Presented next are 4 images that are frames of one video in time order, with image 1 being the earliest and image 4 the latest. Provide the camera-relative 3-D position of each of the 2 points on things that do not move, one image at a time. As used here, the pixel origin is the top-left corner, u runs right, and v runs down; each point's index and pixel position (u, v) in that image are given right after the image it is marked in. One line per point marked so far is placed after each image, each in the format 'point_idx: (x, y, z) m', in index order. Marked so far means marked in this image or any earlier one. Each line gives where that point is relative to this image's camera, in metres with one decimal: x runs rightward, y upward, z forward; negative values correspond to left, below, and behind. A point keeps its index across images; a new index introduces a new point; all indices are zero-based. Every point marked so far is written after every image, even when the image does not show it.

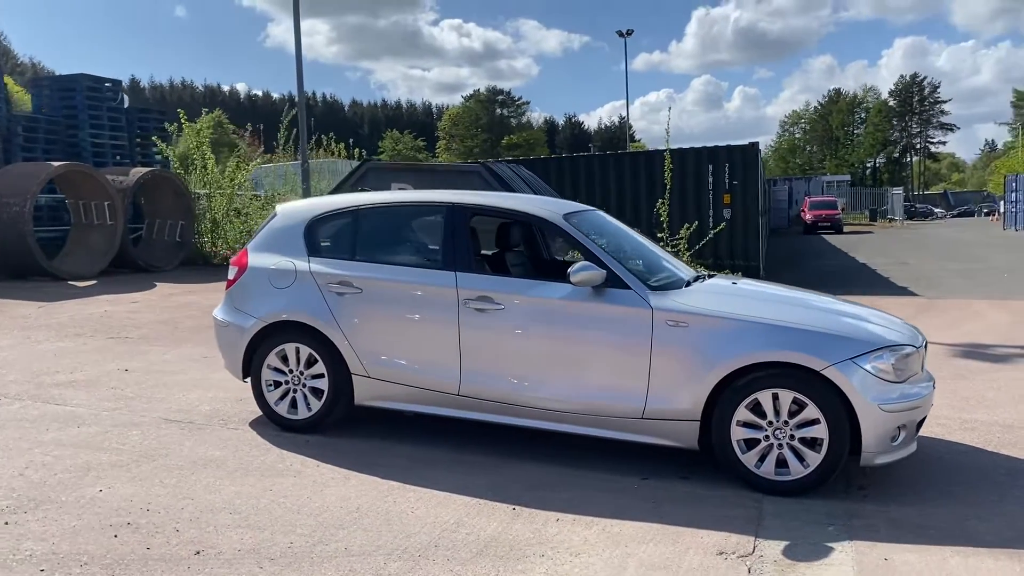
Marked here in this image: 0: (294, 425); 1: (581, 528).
0: (-1.4, -0.9, +5.8) m
1: (+0.3, -1.2, +4.3) m
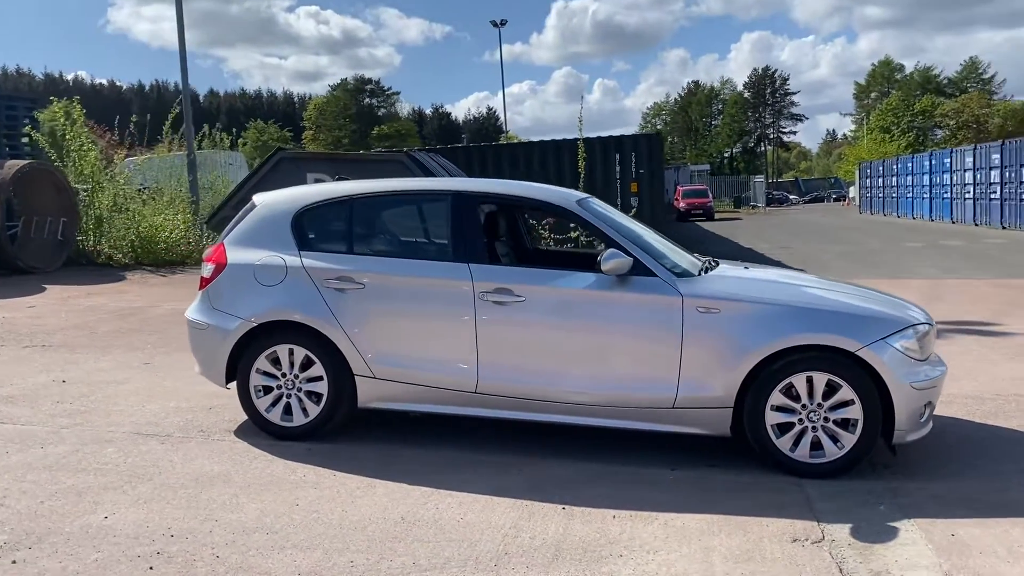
0: (-1.3, -0.9, +5.4) m
1: (+0.6, -1.1, +4.2) m
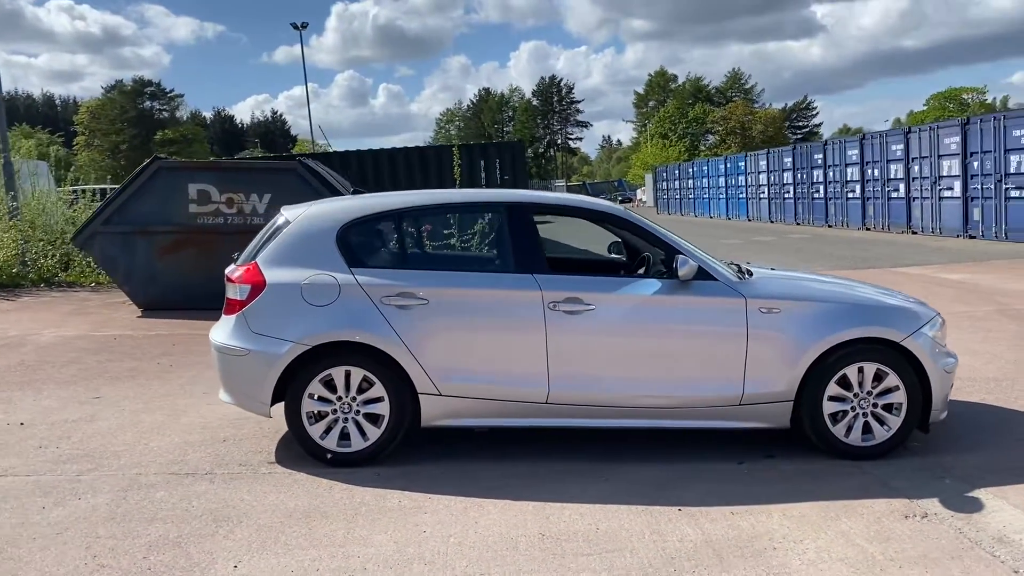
0: (-0.9, -1.0, +5.1) m
1: (+1.2, -1.1, +4.4) m
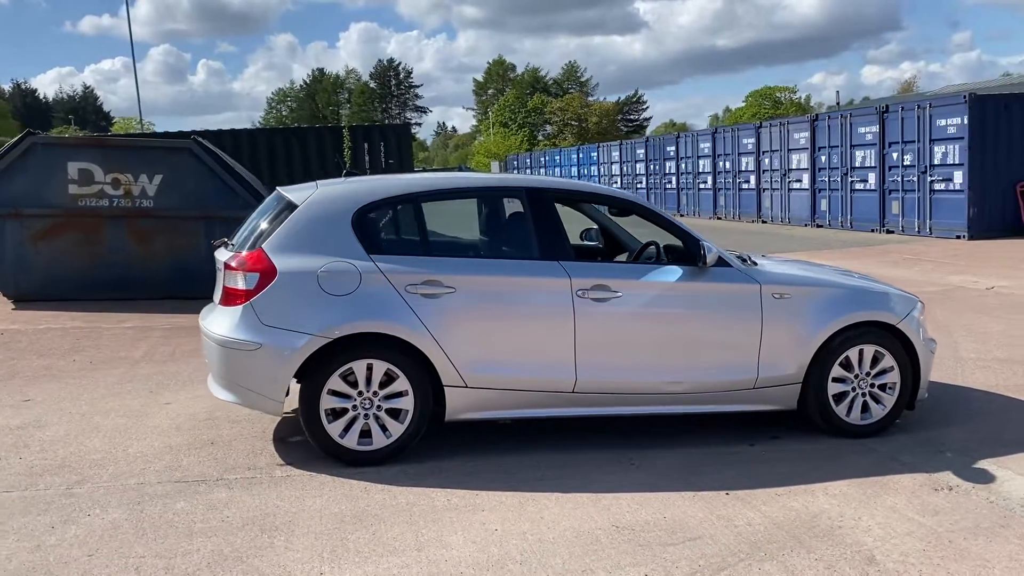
0: (-0.8, -0.9, +4.8) m
1: (+1.5, -1.0, +4.5) m
